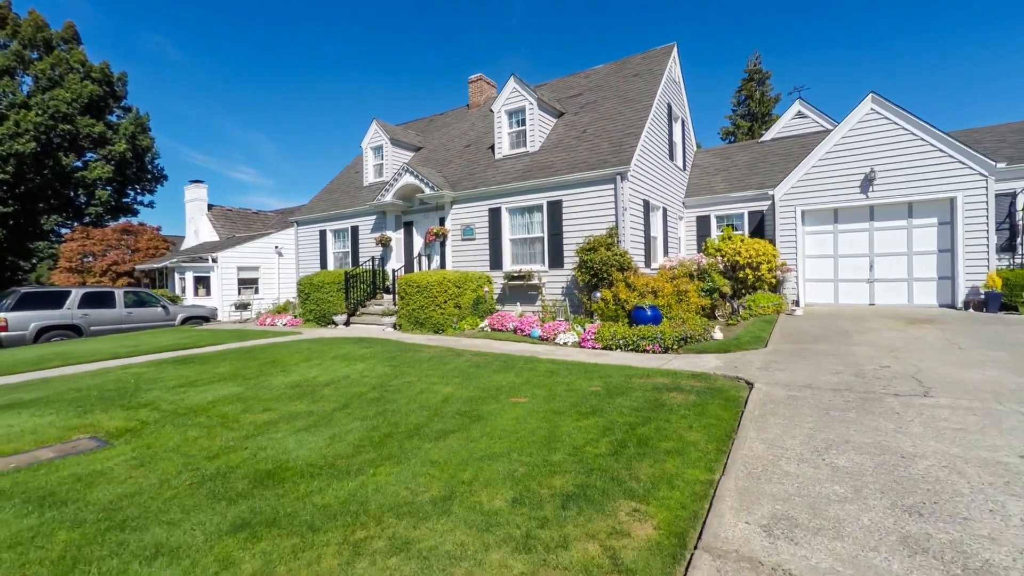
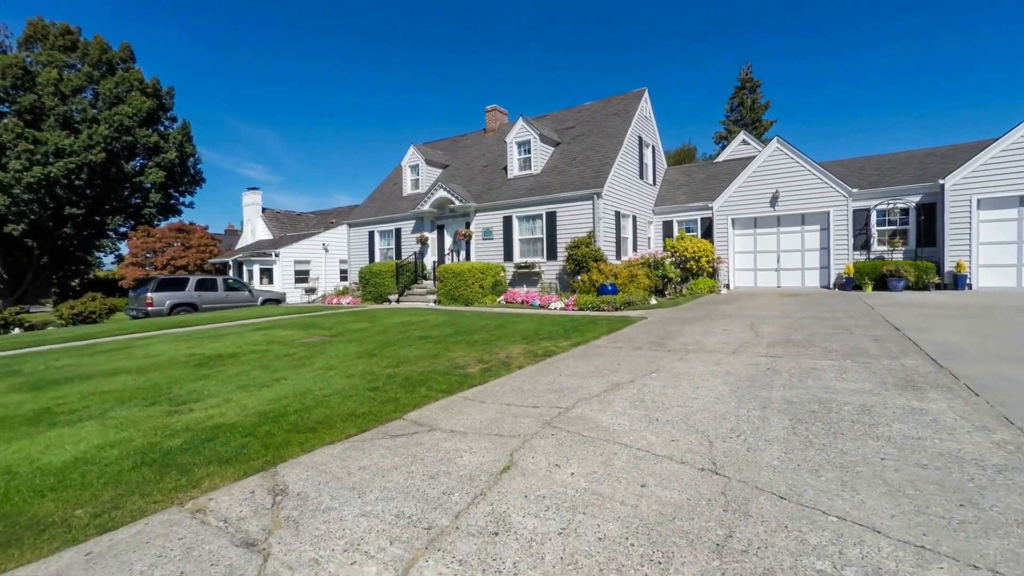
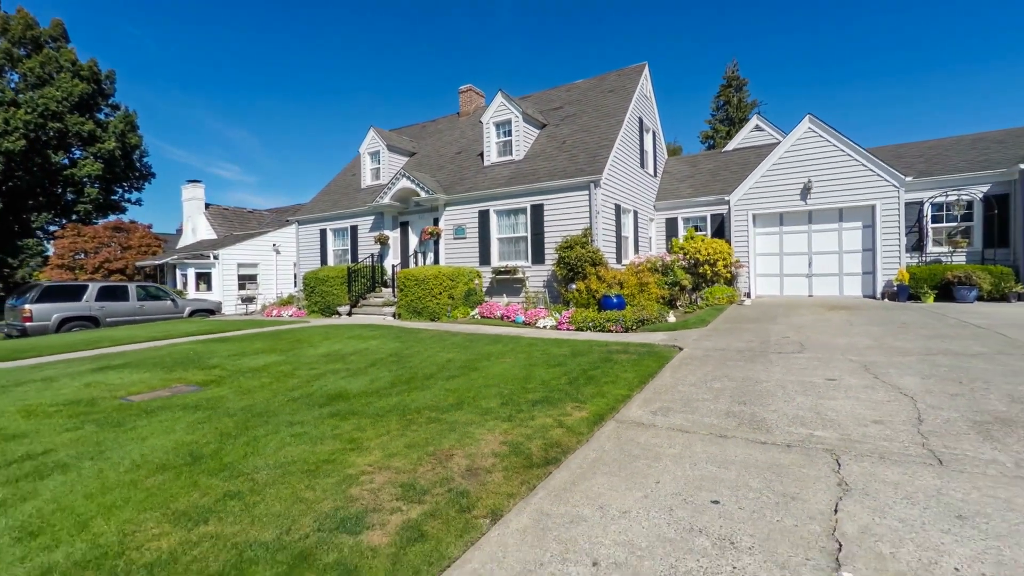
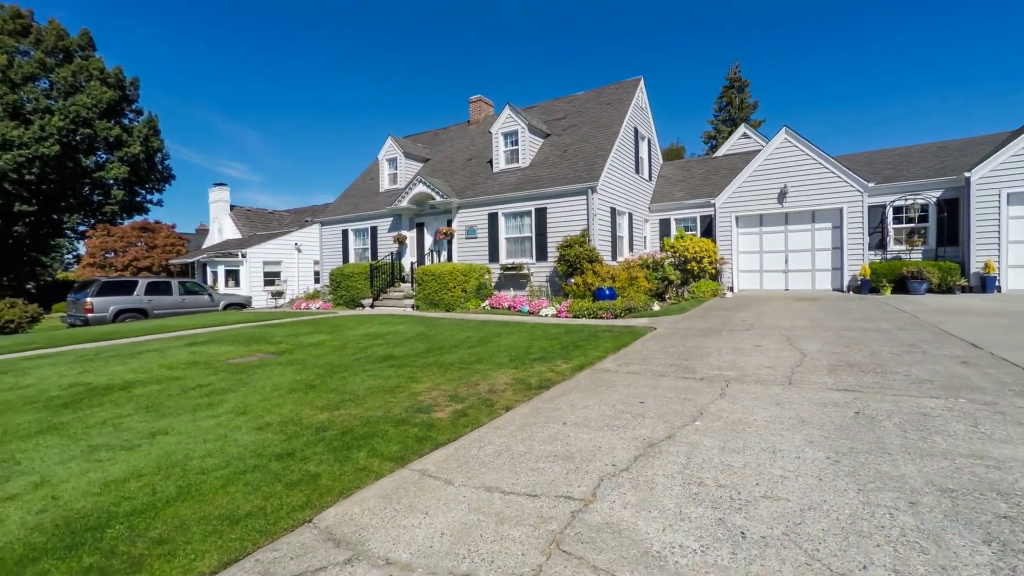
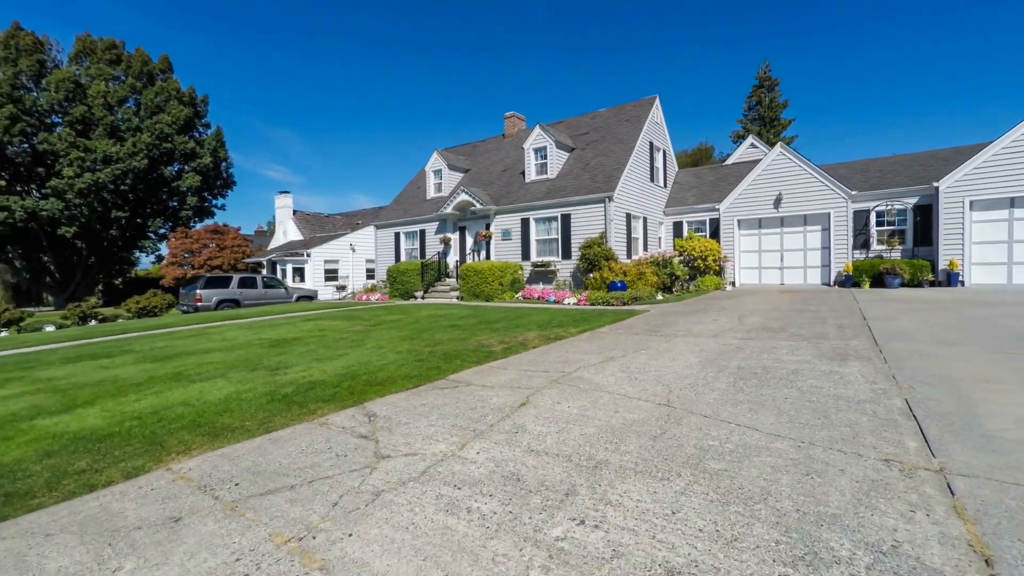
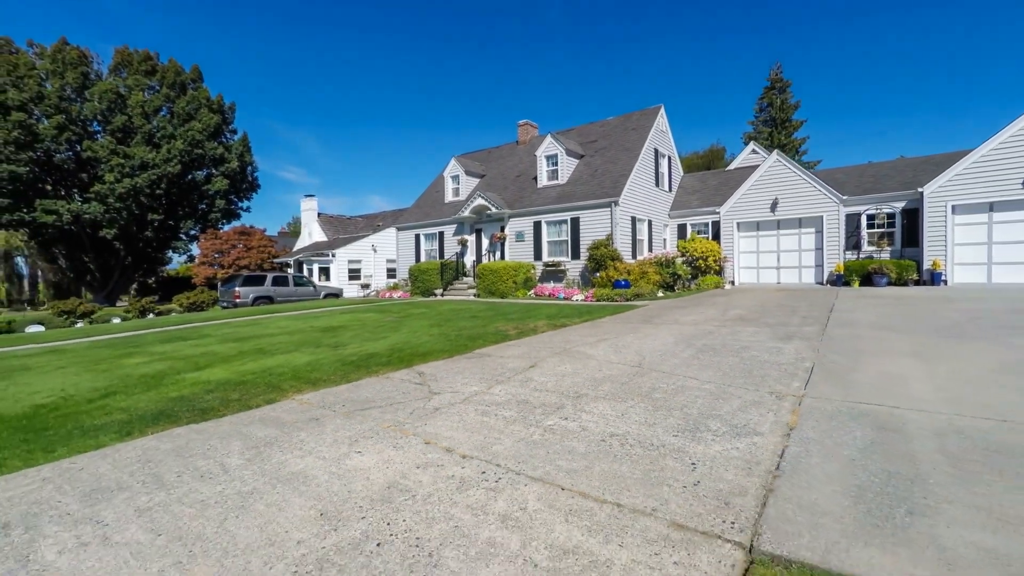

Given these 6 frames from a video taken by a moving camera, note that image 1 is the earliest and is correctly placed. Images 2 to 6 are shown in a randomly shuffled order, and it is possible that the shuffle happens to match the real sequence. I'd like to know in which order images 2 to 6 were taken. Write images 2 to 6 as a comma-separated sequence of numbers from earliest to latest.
3, 4, 2, 5, 6
